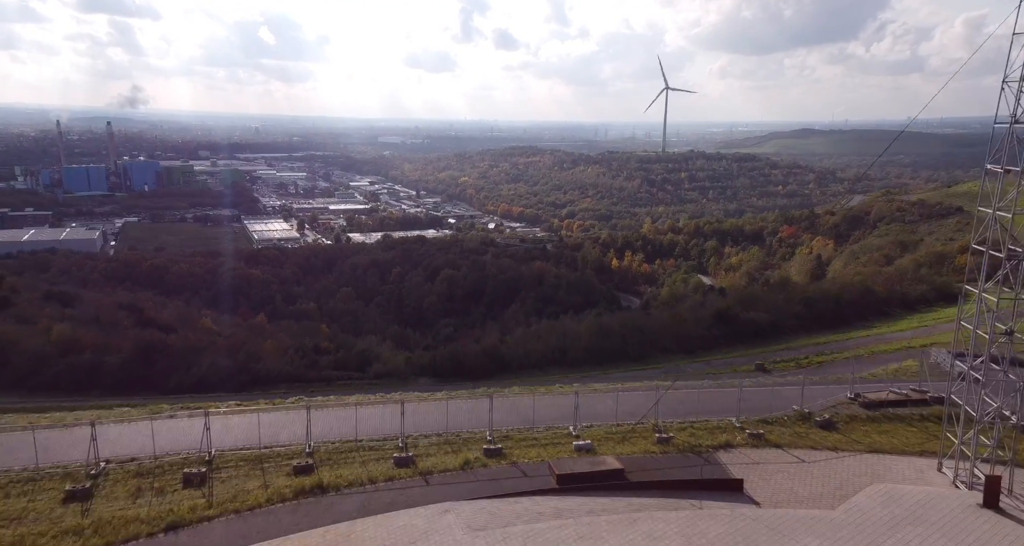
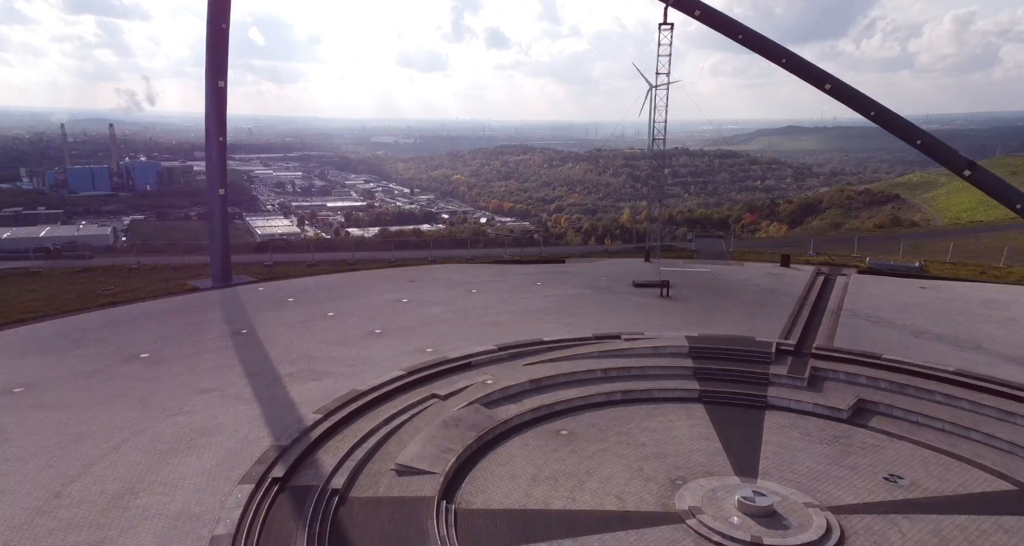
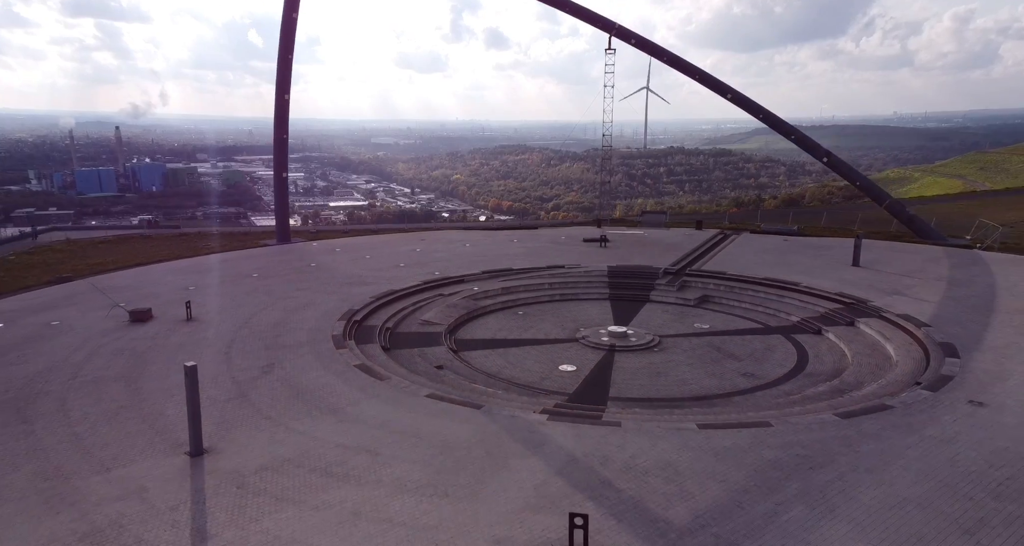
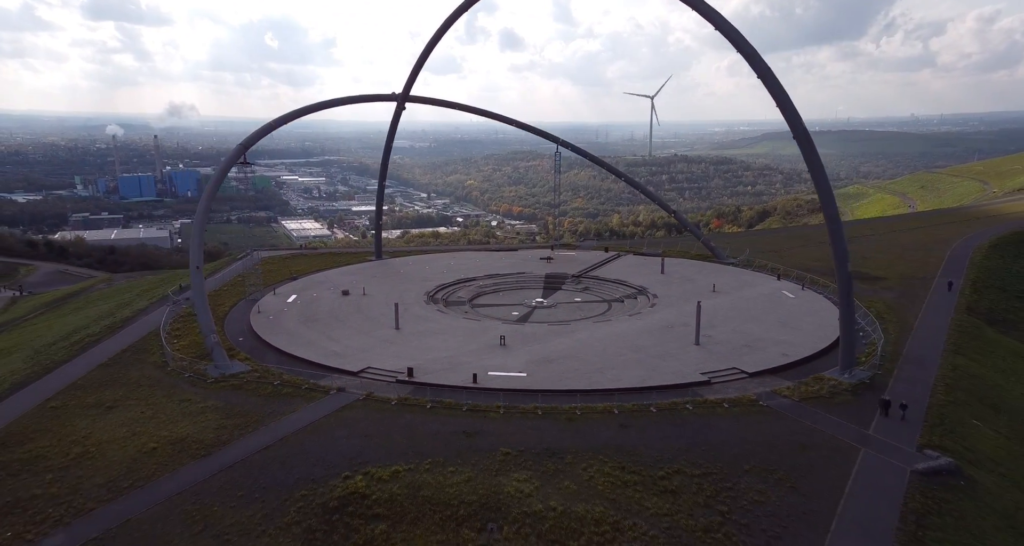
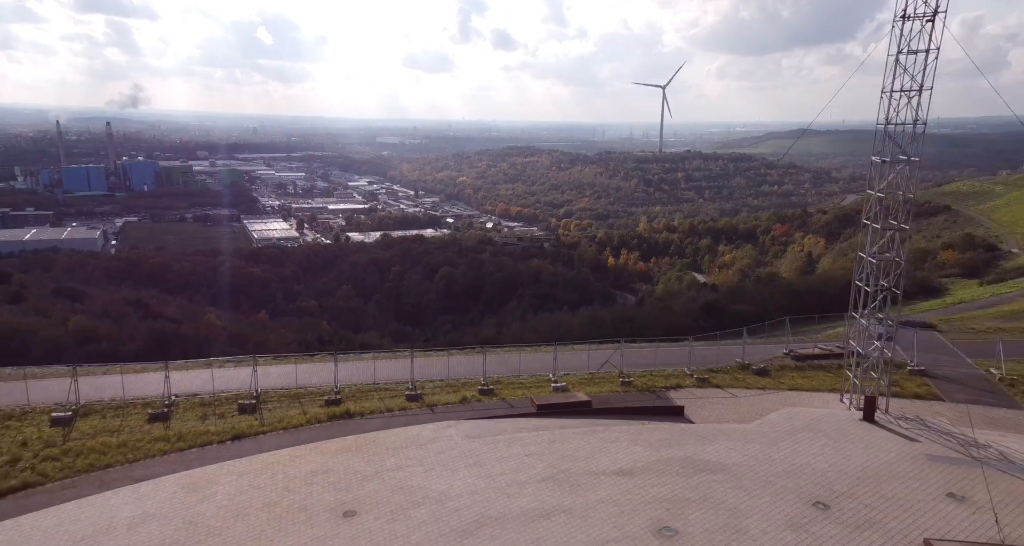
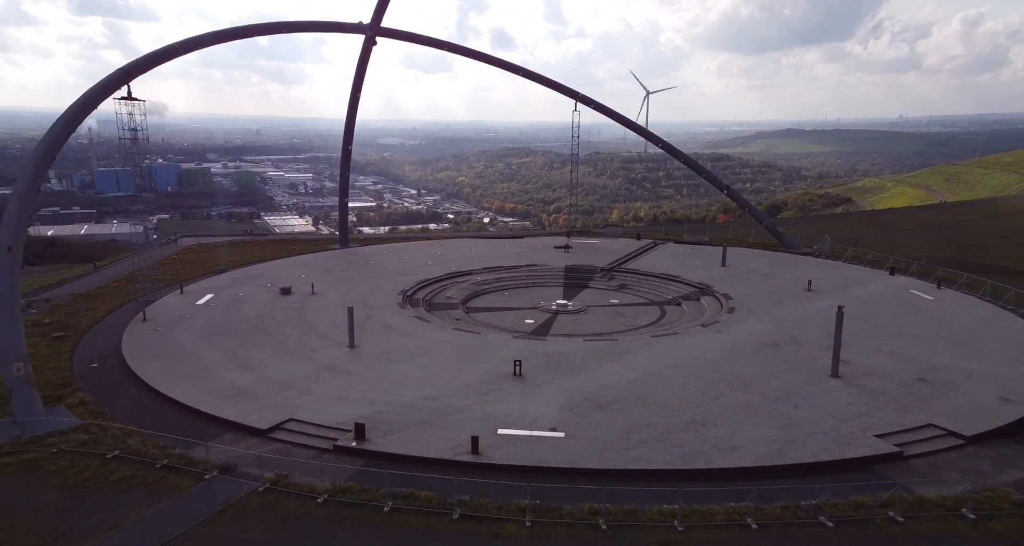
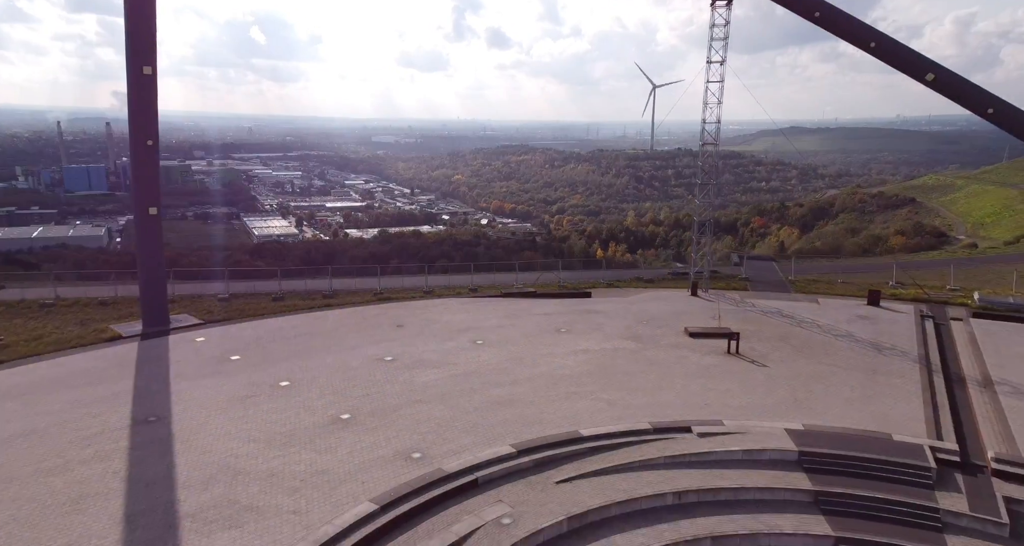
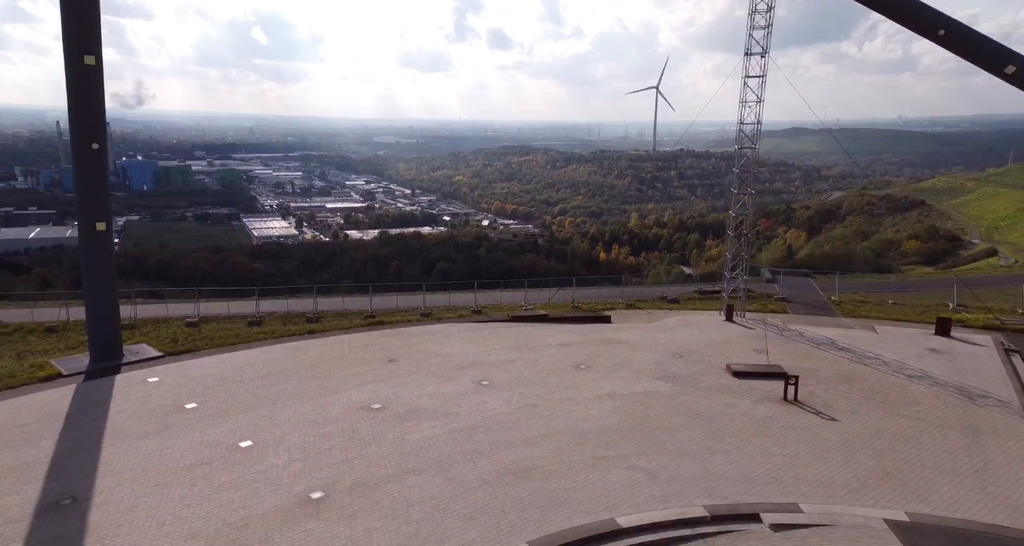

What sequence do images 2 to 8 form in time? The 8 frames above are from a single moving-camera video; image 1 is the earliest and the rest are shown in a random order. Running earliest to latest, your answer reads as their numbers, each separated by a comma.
5, 8, 7, 2, 3, 6, 4
